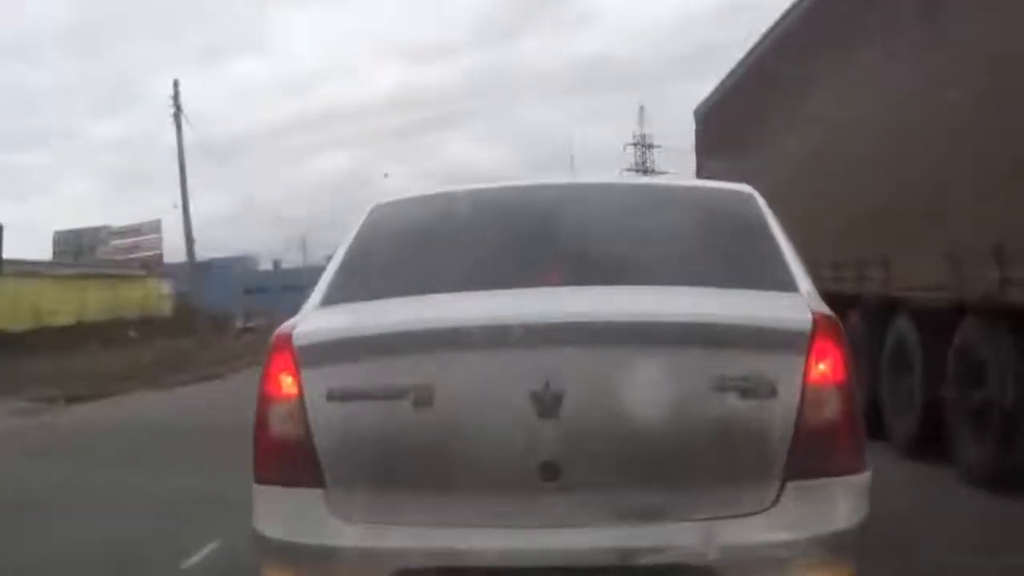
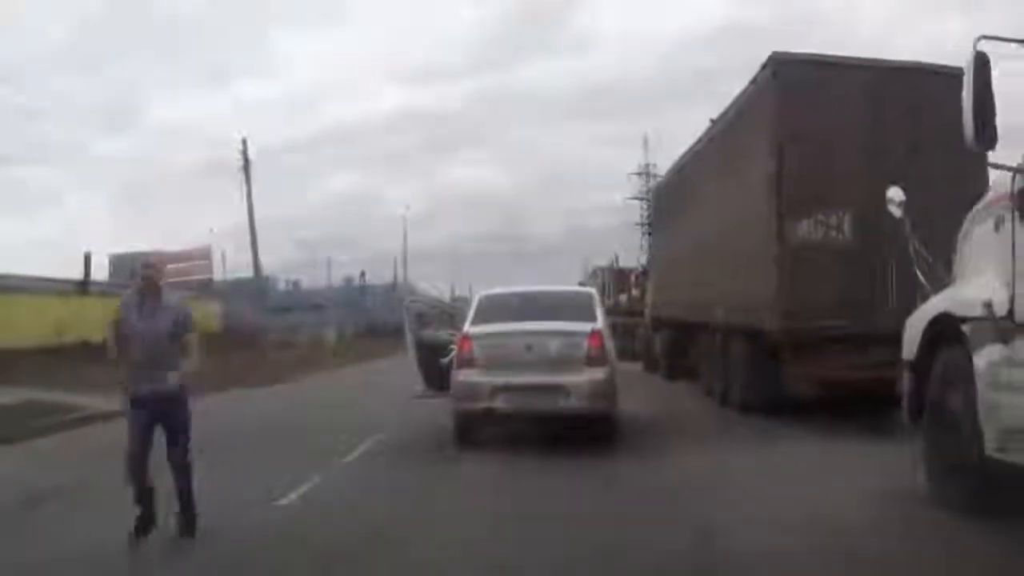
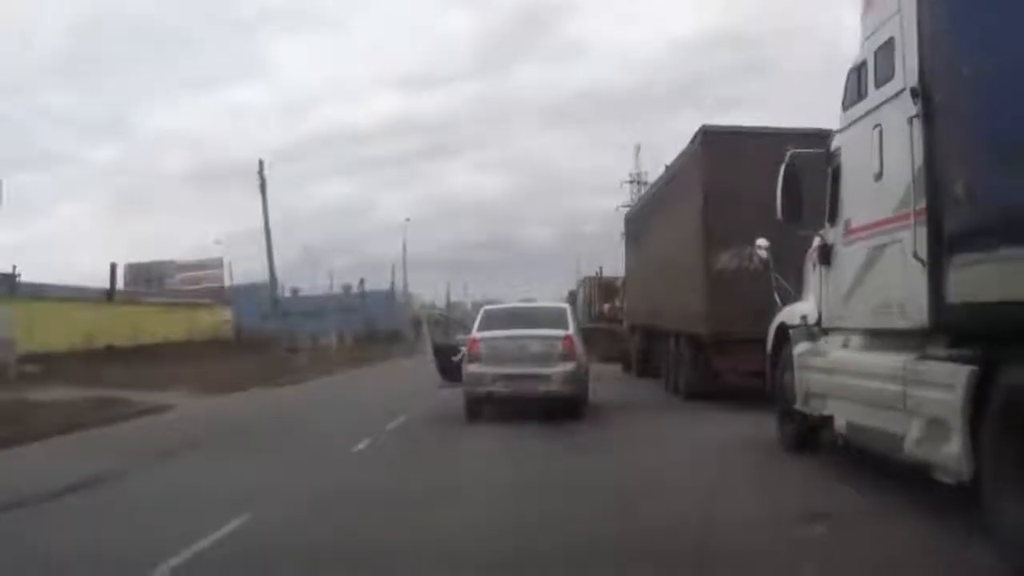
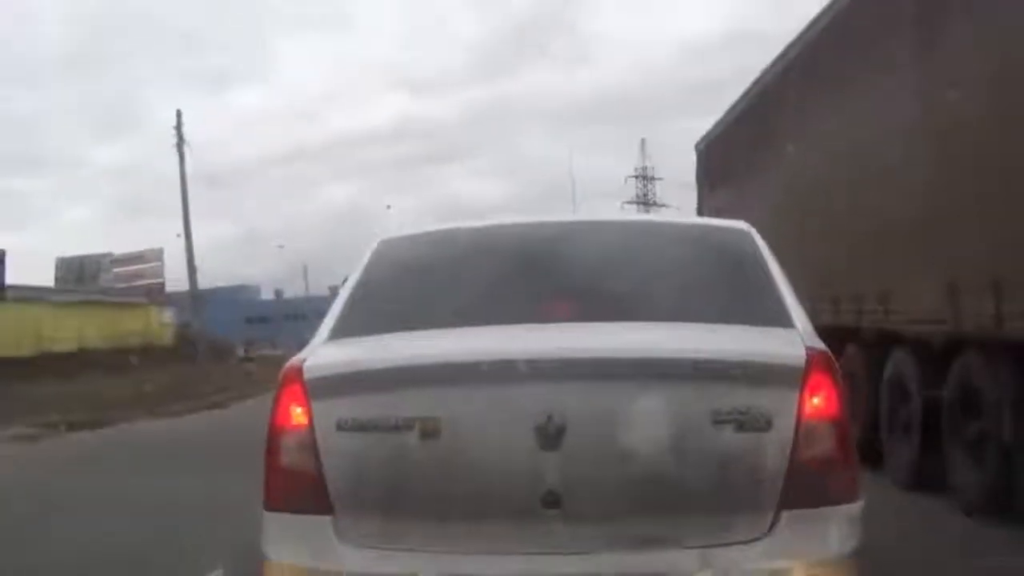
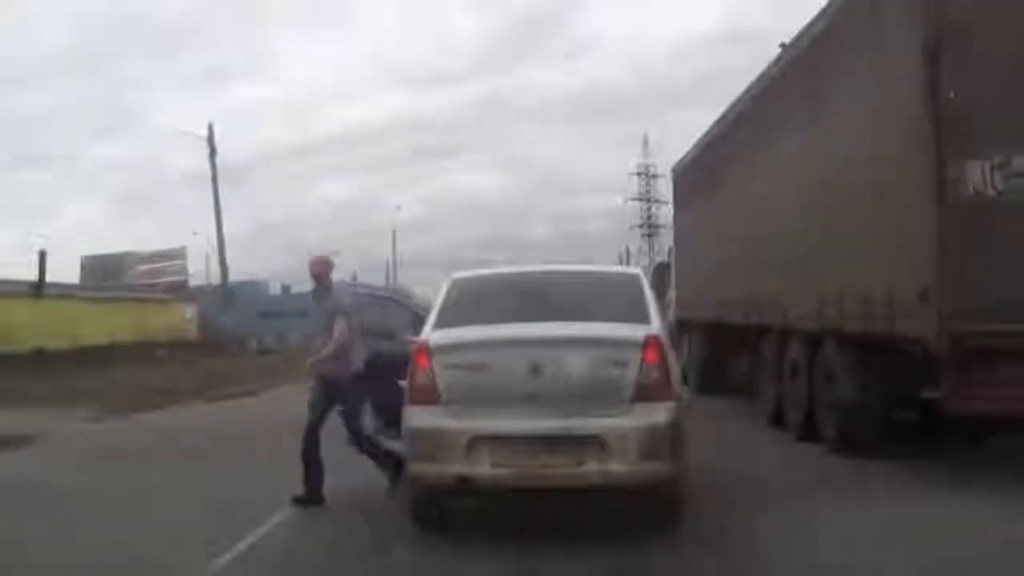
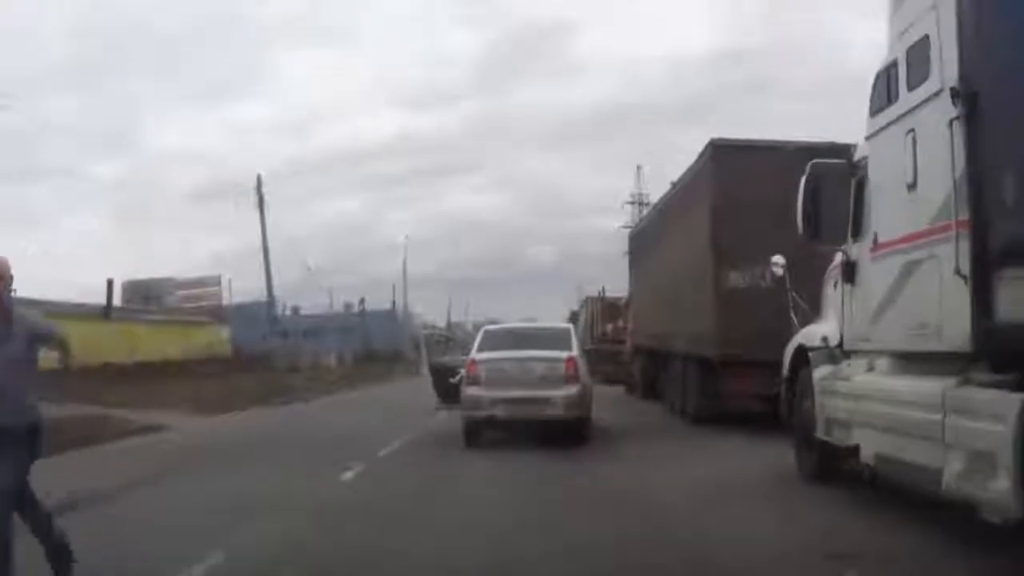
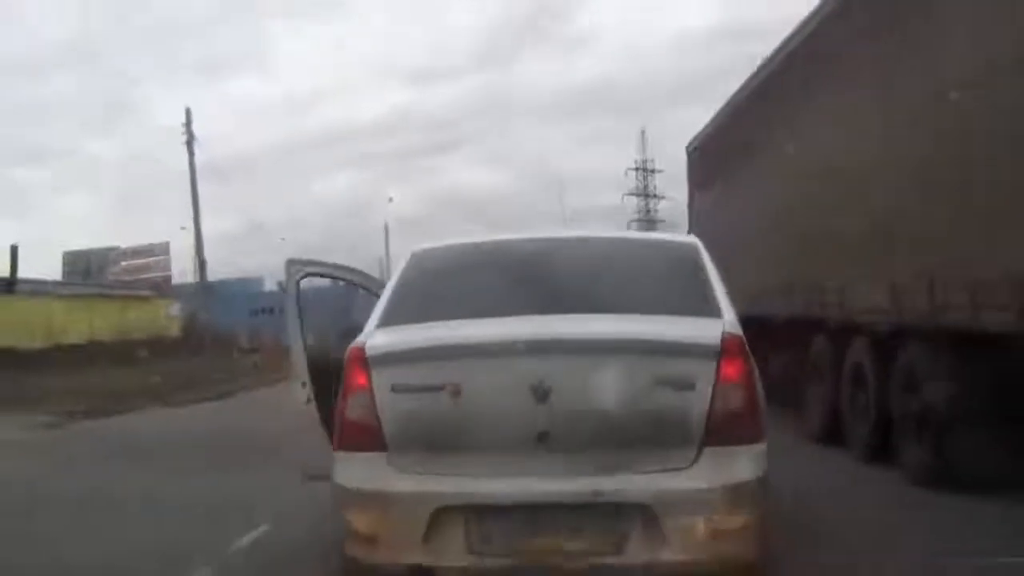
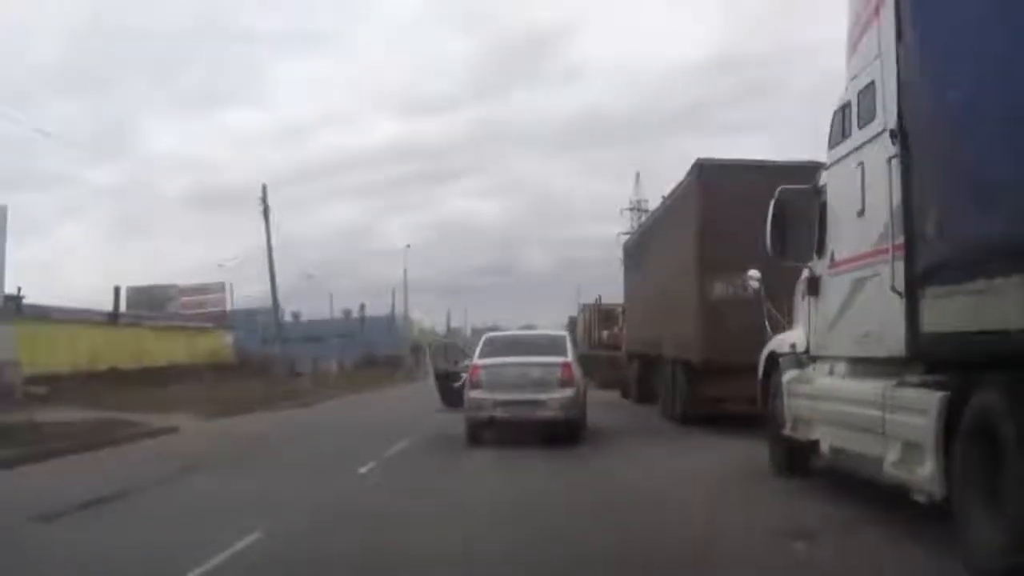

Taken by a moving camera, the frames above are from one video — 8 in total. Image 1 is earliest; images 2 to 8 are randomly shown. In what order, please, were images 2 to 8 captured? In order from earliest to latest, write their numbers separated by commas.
4, 7, 5, 2, 6, 3, 8
